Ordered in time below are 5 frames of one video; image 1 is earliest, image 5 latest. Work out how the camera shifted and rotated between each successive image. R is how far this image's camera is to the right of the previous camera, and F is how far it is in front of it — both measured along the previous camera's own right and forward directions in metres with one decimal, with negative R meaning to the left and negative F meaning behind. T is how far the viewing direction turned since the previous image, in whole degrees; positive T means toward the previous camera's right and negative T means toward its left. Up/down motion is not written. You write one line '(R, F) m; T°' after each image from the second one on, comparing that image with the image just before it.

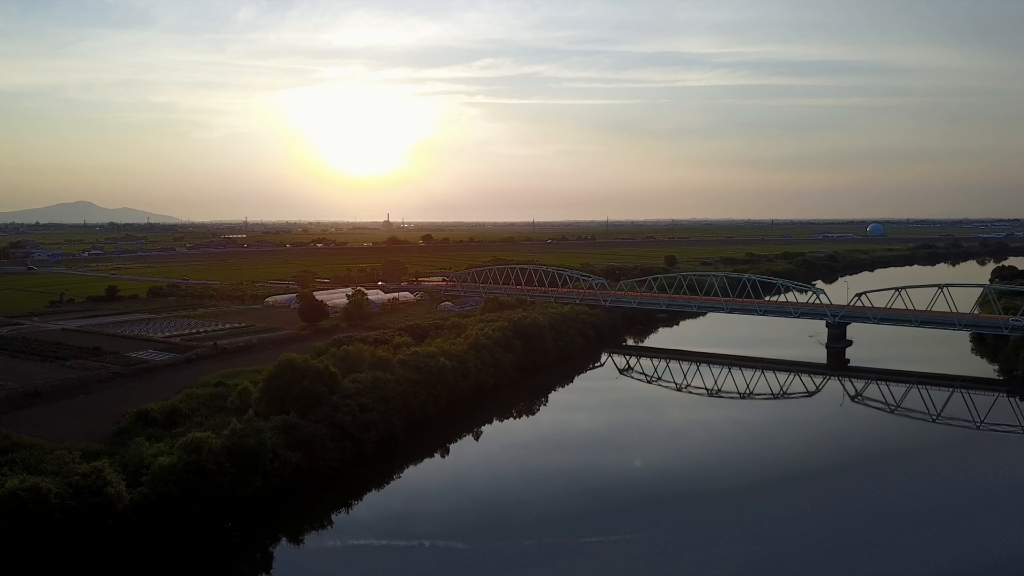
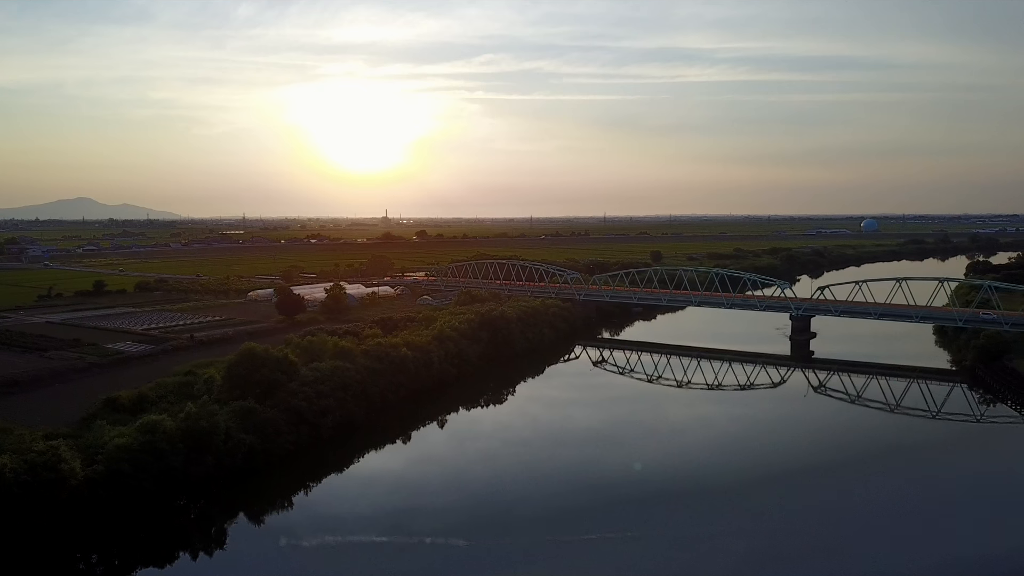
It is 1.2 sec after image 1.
(+0.7, -0.5) m; 0°
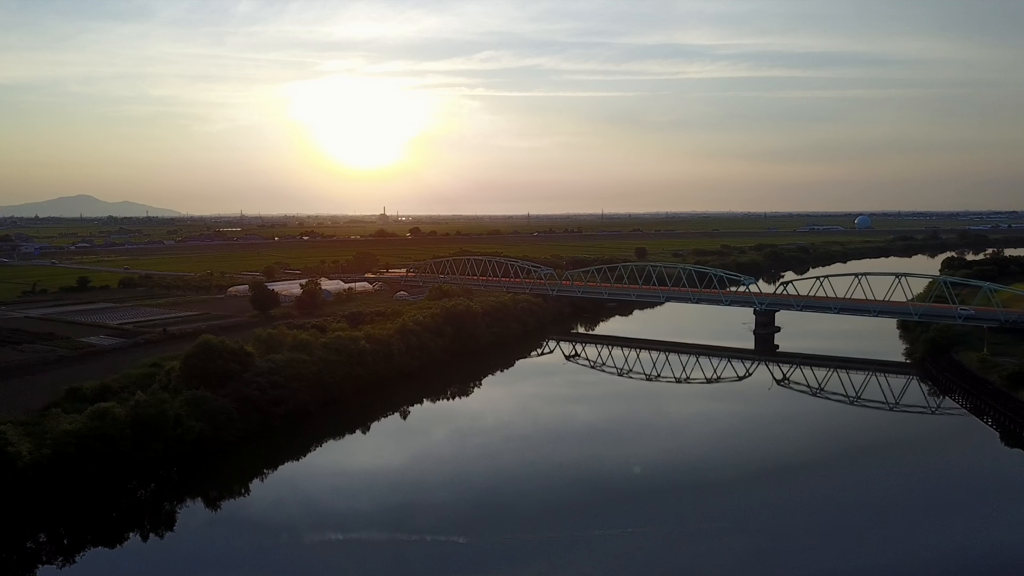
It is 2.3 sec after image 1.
(+0.8, -0.4) m; 0°
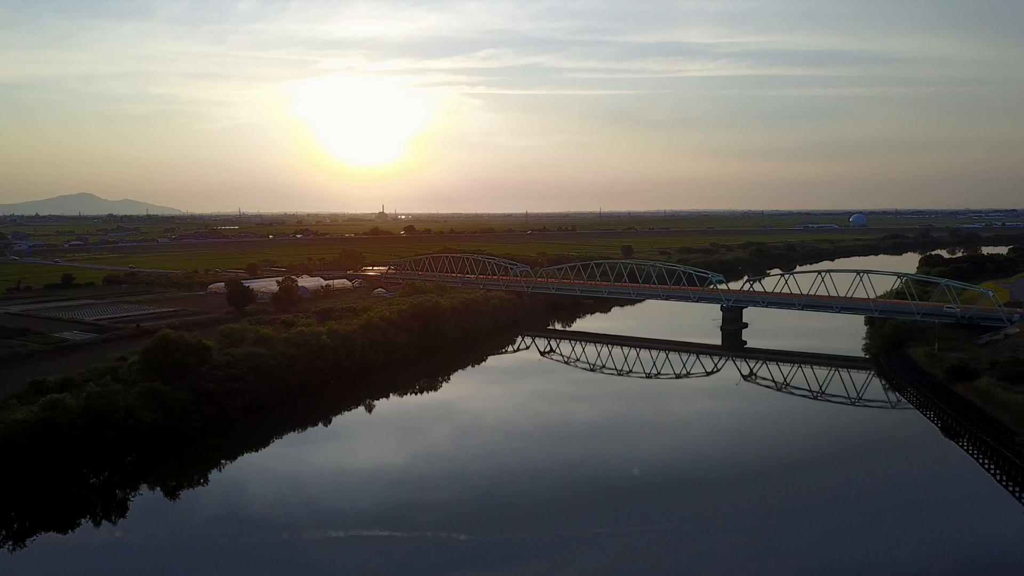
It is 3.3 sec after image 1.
(+0.8, -0.3) m; 0°
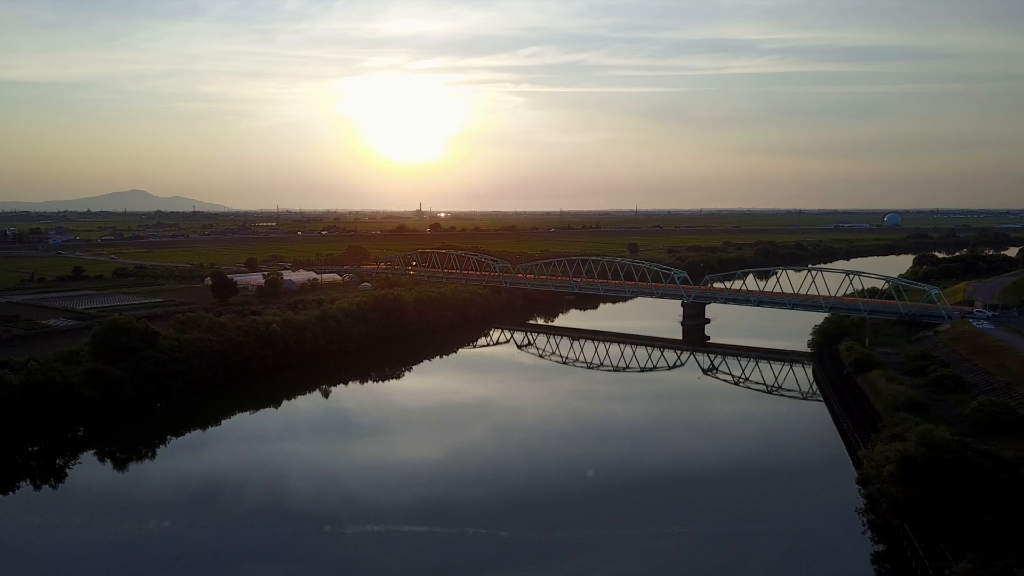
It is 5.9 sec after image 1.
(+1.9, -0.6) m; -3°
